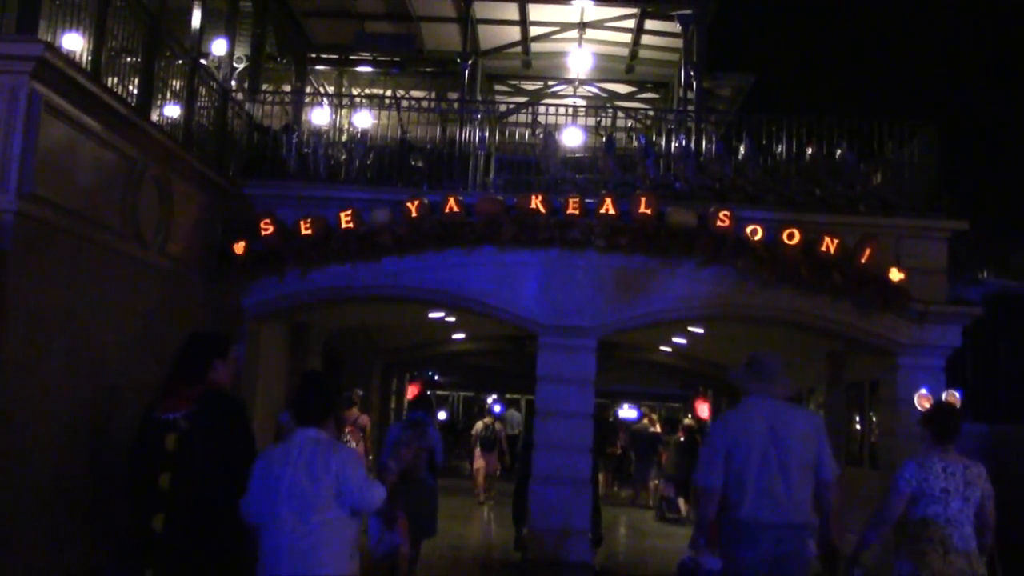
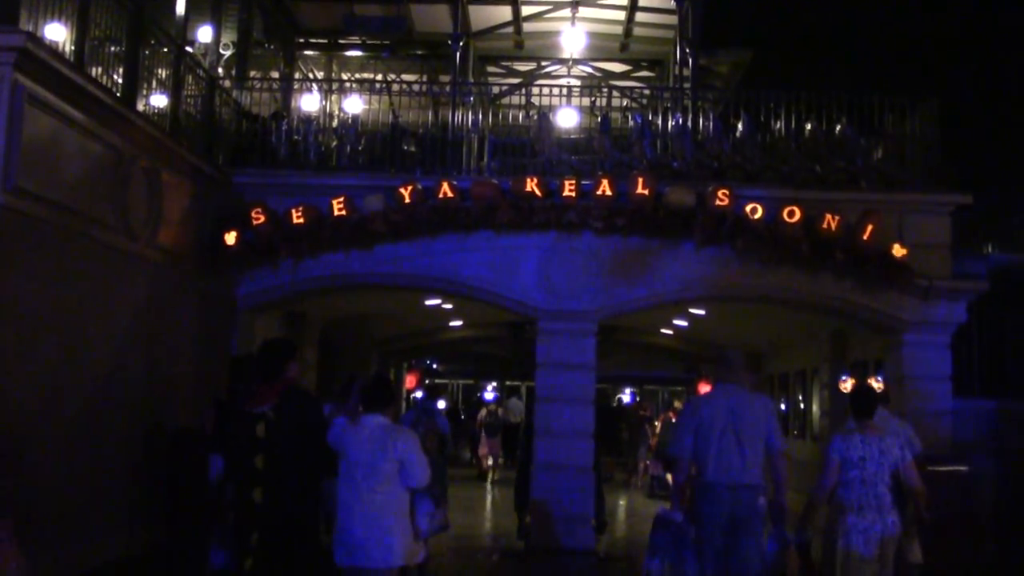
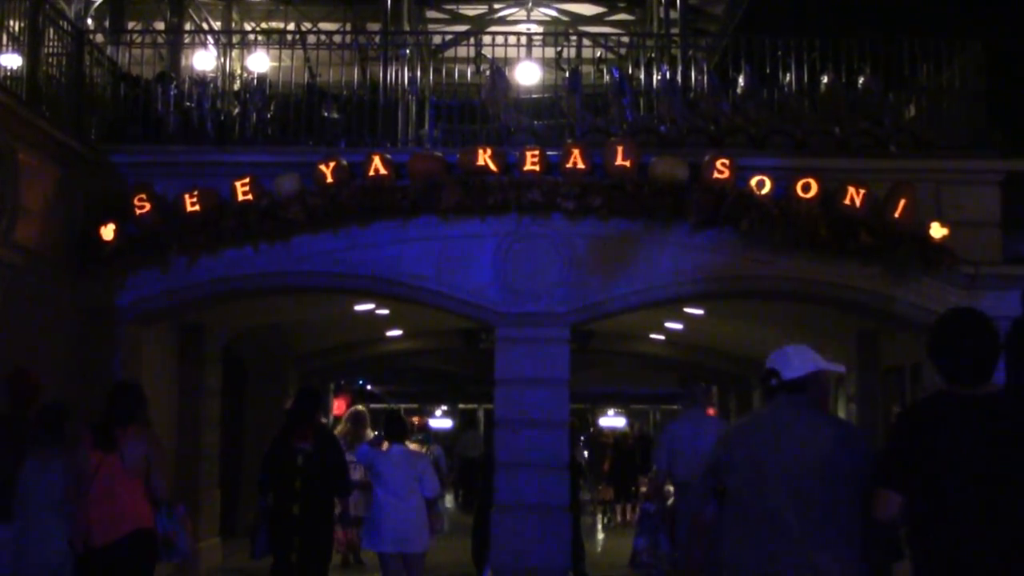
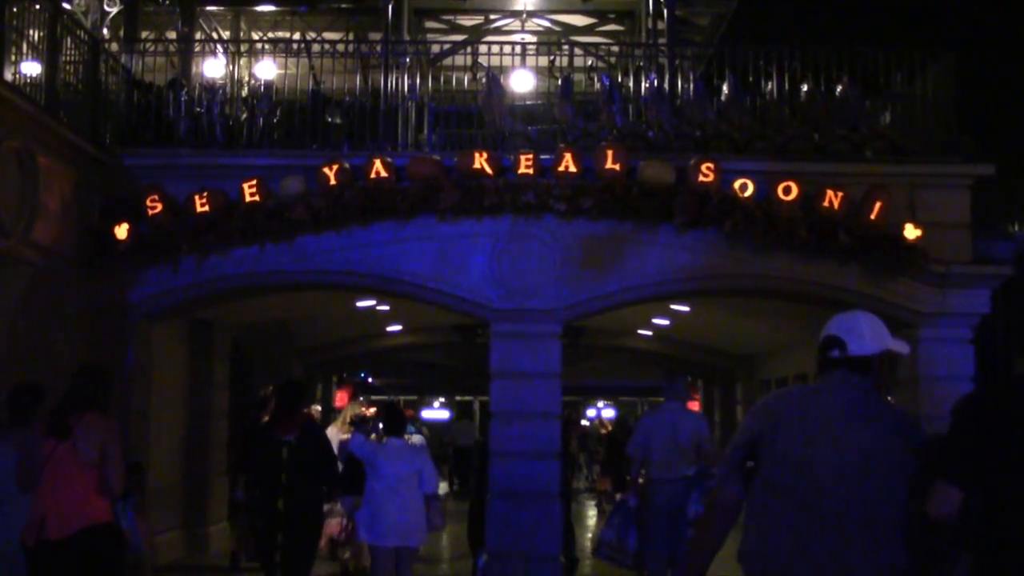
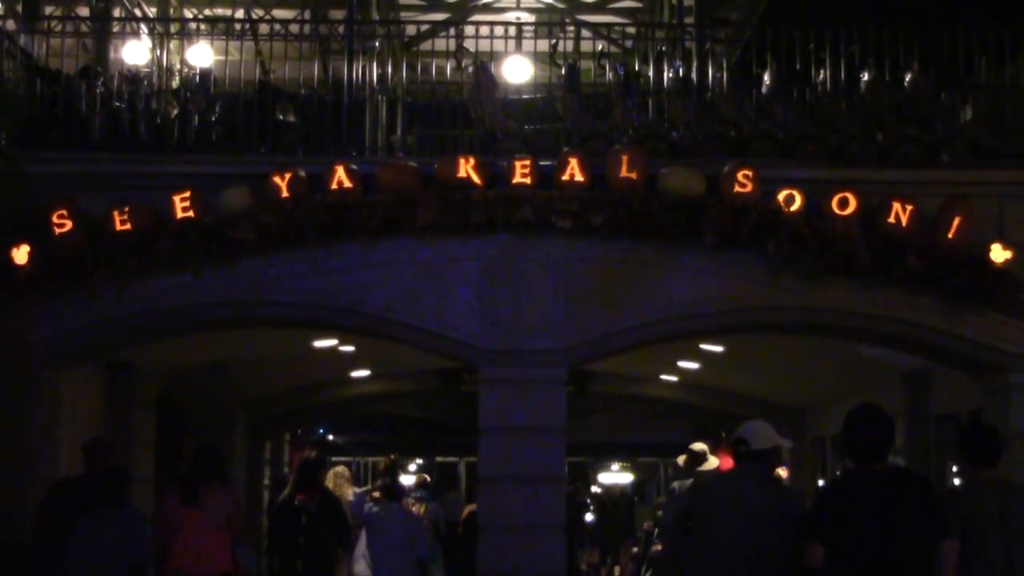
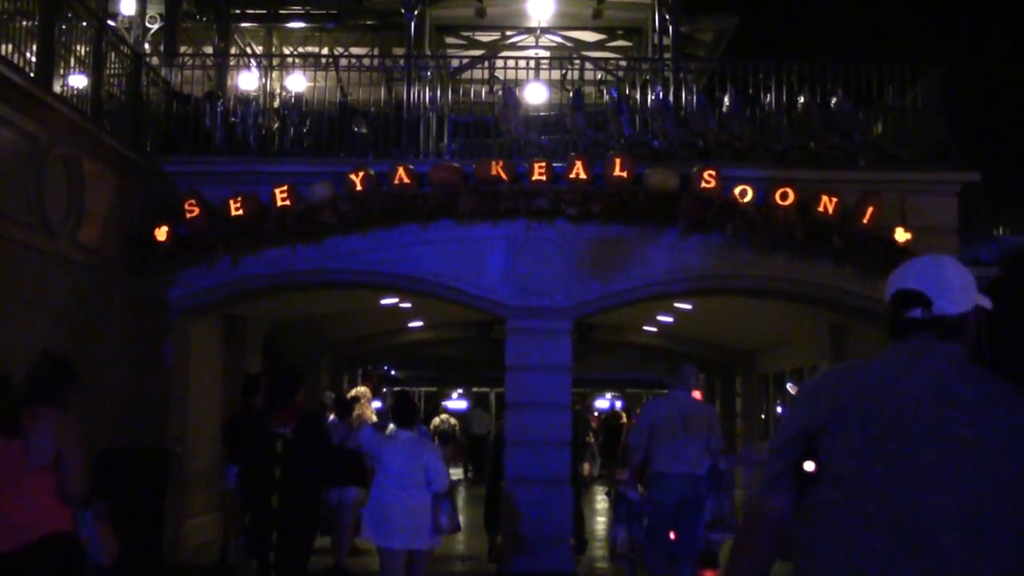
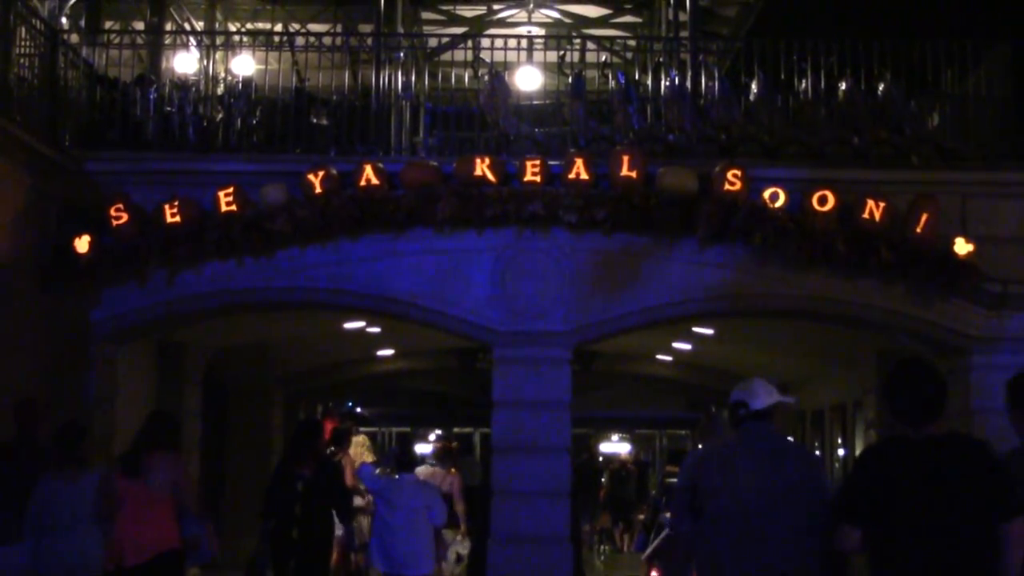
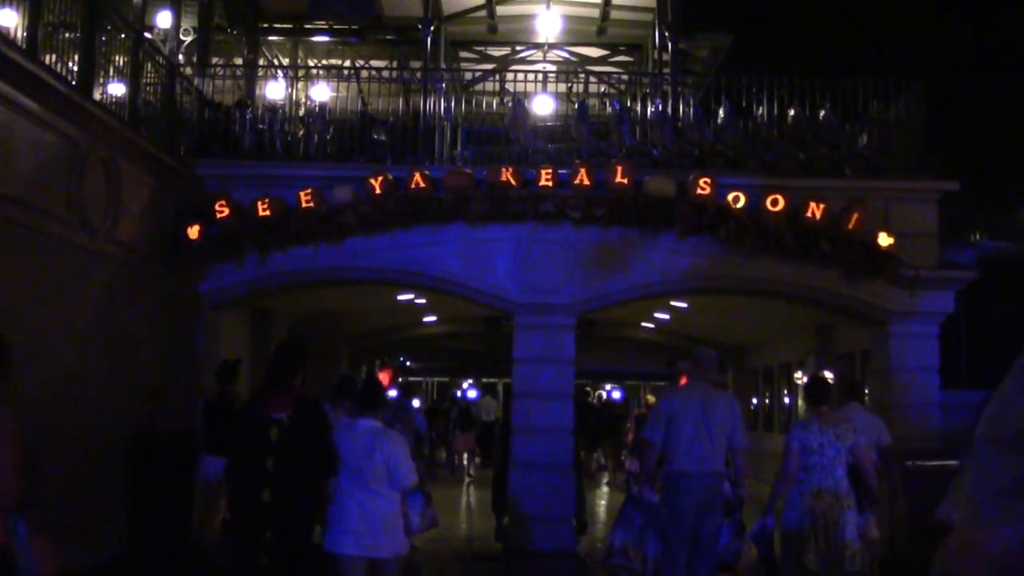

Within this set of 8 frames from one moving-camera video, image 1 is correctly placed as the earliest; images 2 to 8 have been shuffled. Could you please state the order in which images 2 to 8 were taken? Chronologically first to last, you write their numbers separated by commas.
2, 8, 6, 4, 3, 7, 5
